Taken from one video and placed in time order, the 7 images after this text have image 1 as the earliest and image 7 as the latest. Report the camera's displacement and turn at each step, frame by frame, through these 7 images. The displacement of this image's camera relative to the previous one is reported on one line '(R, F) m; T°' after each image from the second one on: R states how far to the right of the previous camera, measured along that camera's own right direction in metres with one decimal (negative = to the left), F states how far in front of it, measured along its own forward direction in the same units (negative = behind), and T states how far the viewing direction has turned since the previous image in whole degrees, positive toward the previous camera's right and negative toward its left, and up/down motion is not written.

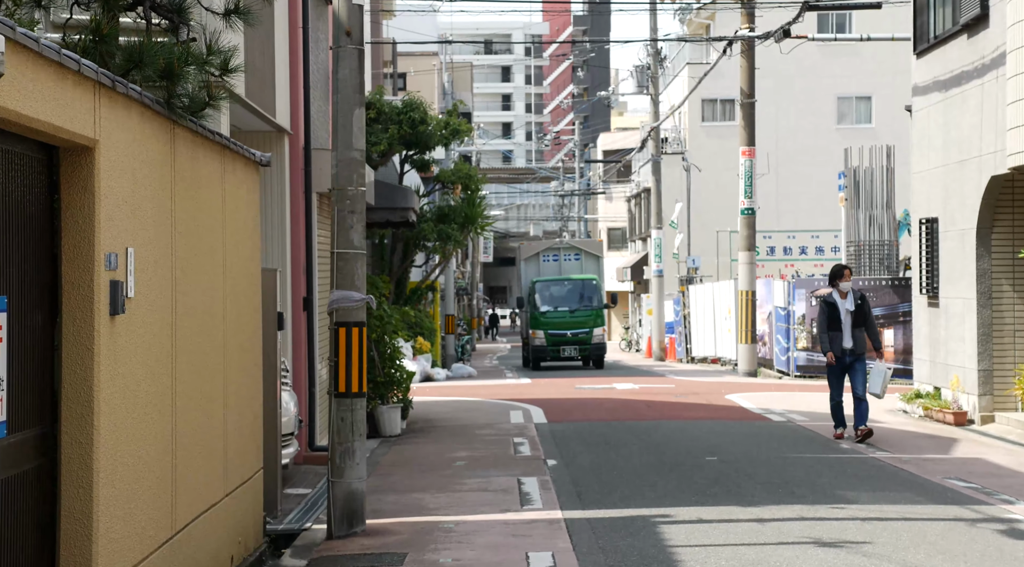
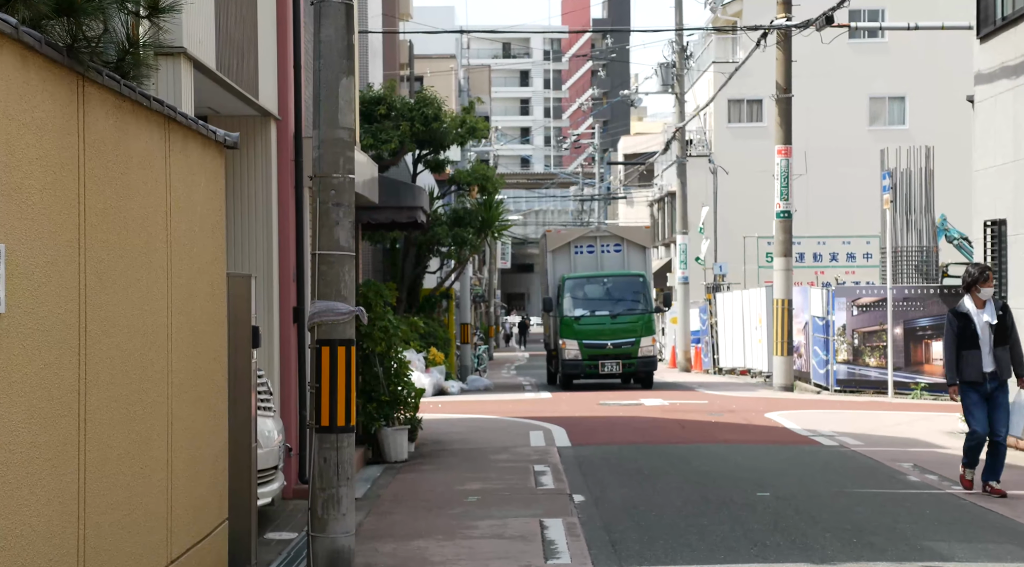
(0.0, +1.8) m; -1°
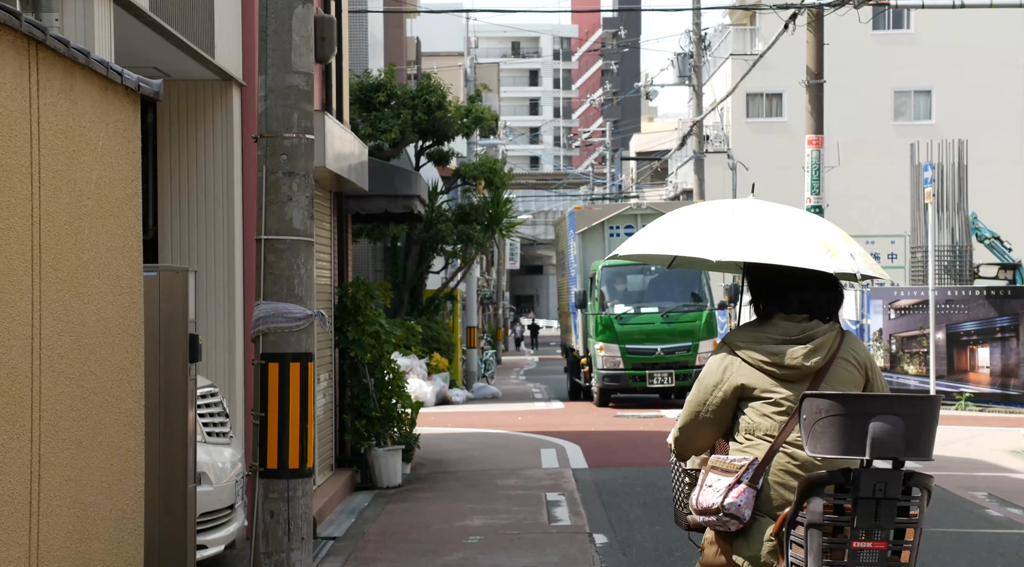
(0.0, +1.9) m; 0°
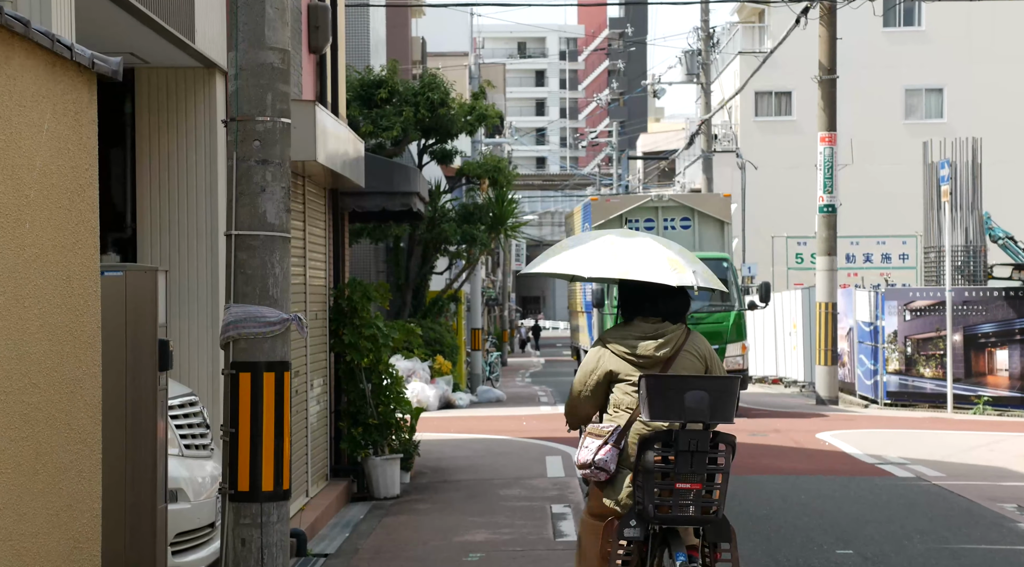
(0.0, +0.6) m; 0°
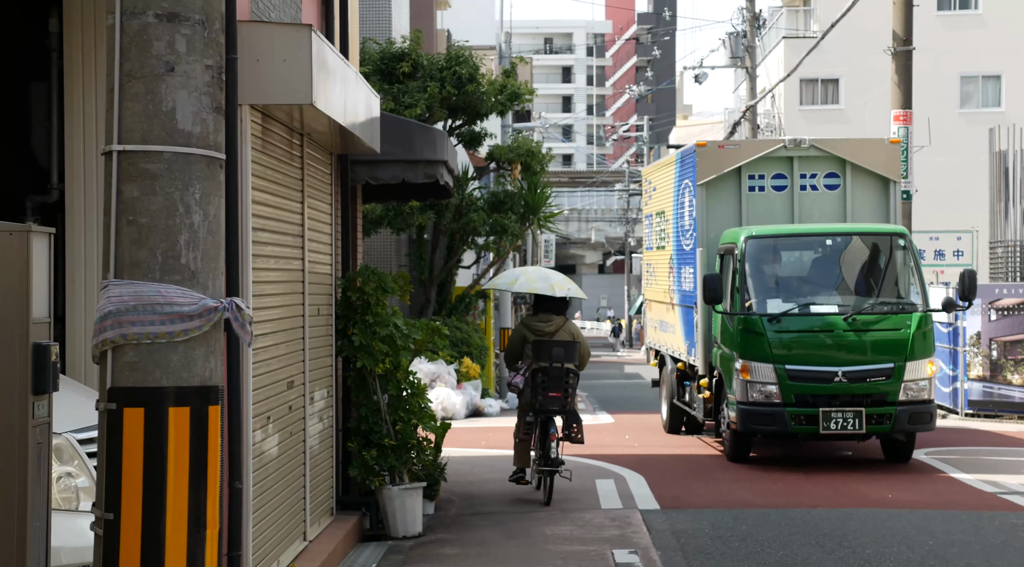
(-0.2, +2.4) m; -1°
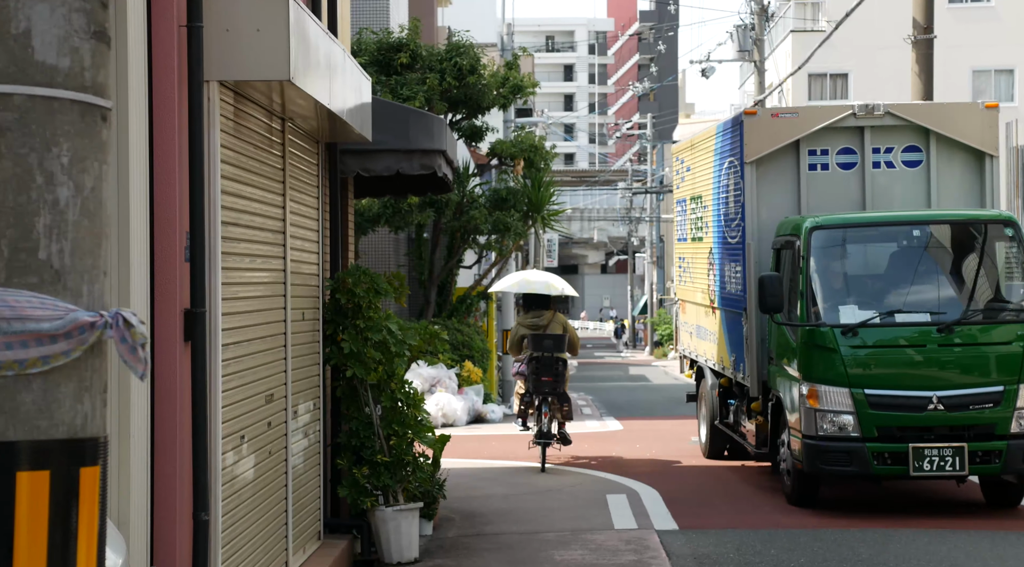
(0.0, +0.9) m; 0°
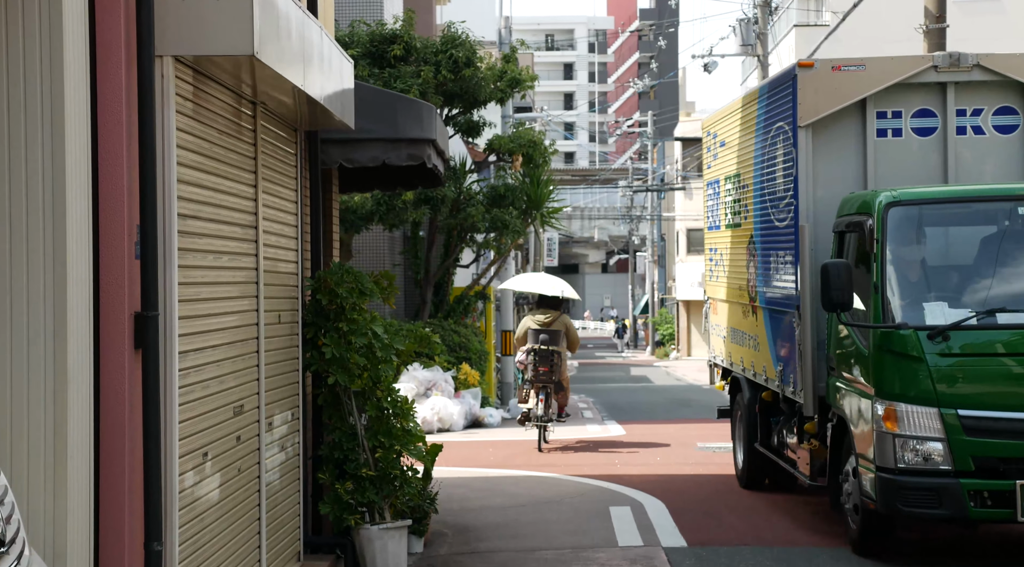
(0.0, +0.7) m; 0°
